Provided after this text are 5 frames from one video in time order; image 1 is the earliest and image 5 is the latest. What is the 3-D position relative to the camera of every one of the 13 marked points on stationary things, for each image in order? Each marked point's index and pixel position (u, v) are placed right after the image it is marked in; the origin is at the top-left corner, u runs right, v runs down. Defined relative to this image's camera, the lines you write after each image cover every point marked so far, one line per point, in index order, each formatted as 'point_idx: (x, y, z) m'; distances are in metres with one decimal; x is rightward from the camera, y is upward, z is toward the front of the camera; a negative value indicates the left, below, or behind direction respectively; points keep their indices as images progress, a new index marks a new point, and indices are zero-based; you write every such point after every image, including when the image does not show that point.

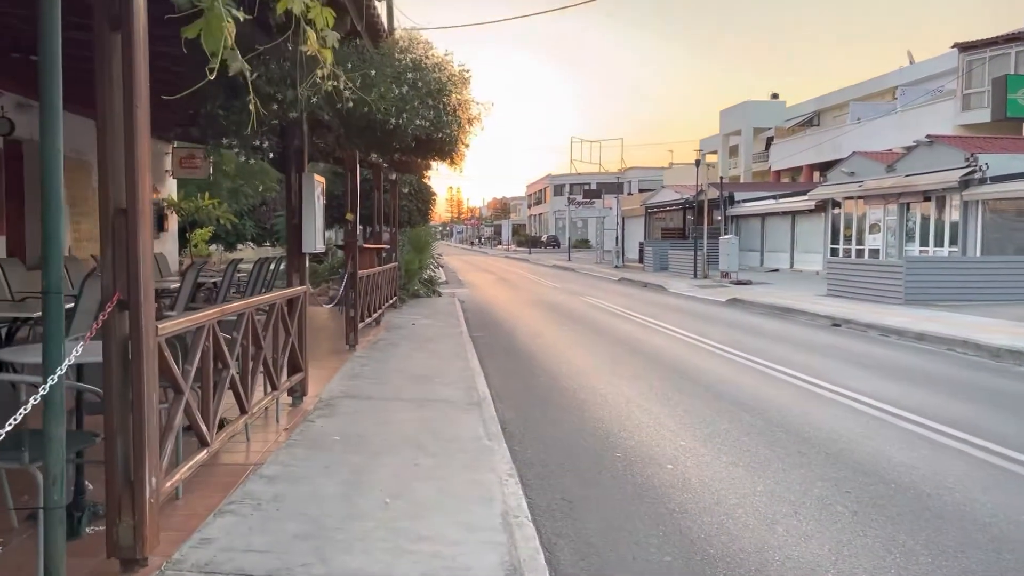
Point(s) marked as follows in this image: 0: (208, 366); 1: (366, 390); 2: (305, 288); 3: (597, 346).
0: (-1.6, -0.4, +4.4) m
1: (-1.3, -0.9, +7.6) m
2: (-1.6, 0.0, +6.5) m
3: (+1.3, -0.9, +12.7) m
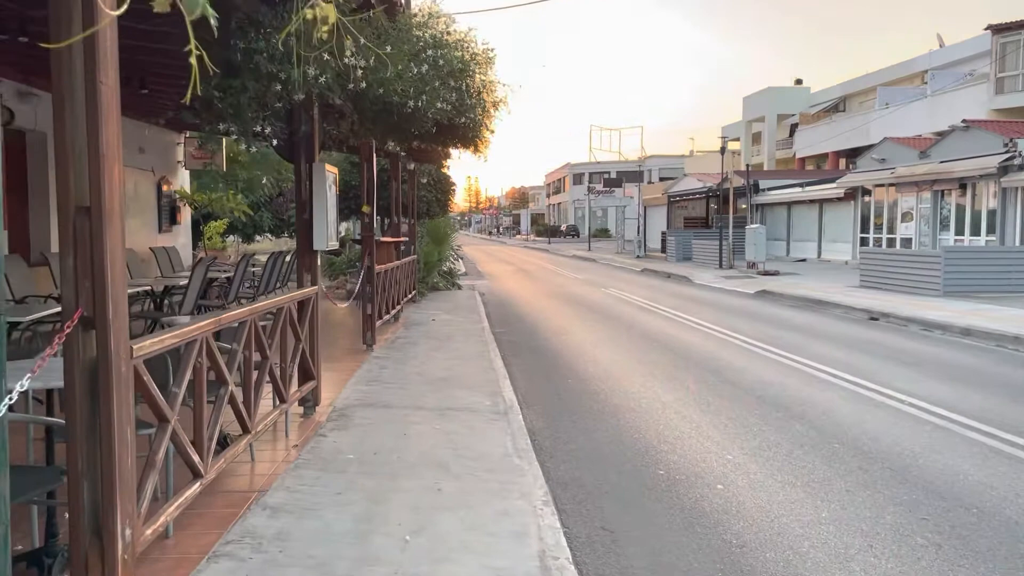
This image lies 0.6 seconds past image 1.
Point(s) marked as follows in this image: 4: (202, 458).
0: (-1.4, -0.4, +3.8) m
1: (-1.1, -0.9, +7.0) m
2: (-1.4, 0.0, +6.0) m
3: (+1.7, -0.8, +12.1) m
4: (-1.4, -0.8, +3.8) m
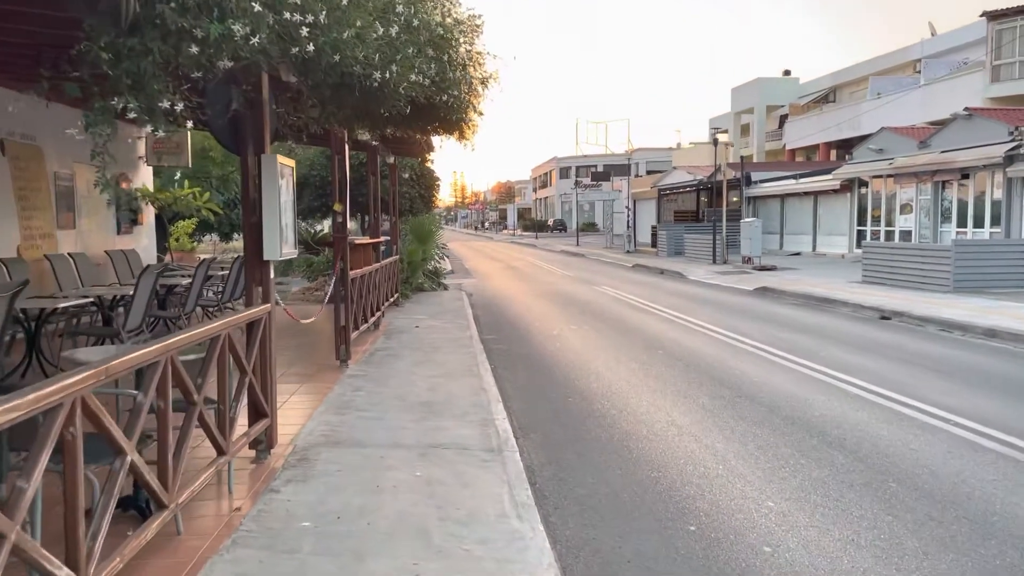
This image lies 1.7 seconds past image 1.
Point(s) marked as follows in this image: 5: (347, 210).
0: (-1.4, -0.6, +2.7) m
1: (-1.1, -1.0, +6.0) m
2: (-1.5, -0.1, +4.9) m
3: (+1.6, -0.9, +11.1) m
4: (-1.4, -0.9, +2.7) m
5: (-1.8, +0.8, +8.9) m
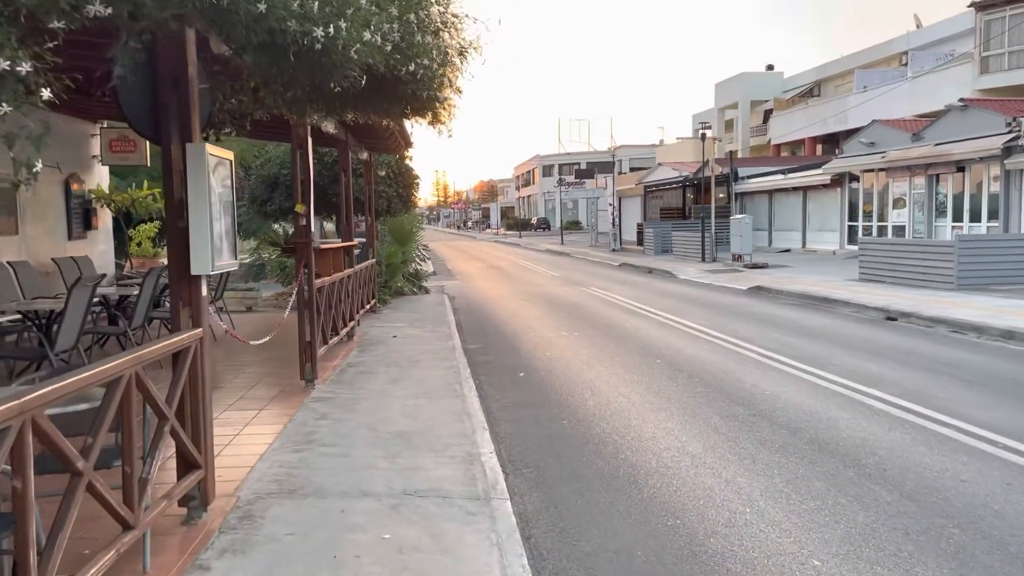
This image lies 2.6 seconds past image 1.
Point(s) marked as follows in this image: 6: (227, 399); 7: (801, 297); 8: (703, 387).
0: (-1.4, -0.7, +1.8) m
1: (-1.2, -1.1, +5.0) m
2: (-1.5, -0.2, +3.9) m
3: (+1.4, -0.9, +10.2) m
4: (-1.4, -1.0, +1.8) m
5: (-1.9, +0.7, +7.9) m
6: (-2.6, -1.0, +7.5) m
7: (+6.4, -0.2, +18.4) m
8: (+2.0, -1.0, +8.7) m
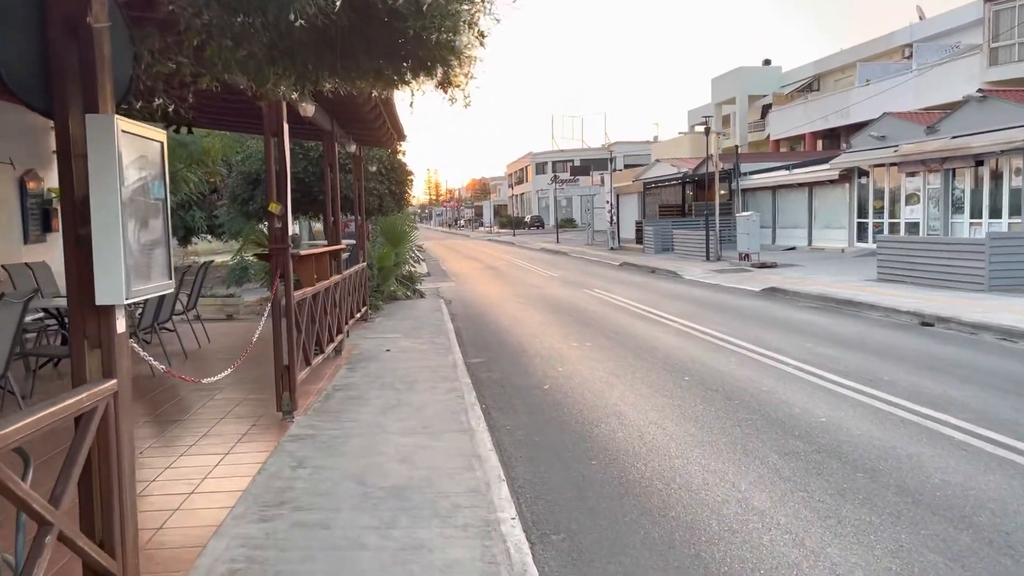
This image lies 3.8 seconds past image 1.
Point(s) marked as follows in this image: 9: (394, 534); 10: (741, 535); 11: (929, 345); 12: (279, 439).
0: (-1.2, -0.8, +0.5) m
1: (-1.0, -1.2, +3.8) m
2: (-1.4, -0.3, +2.7) m
3: (+1.5, -1.0, +9.0) m
4: (-1.2, -1.1, +0.6) m
5: (-1.8, +0.6, +6.7) m
6: (-2.5, -1.1, +6.3) m
7: (+6.4, -0.2, +17.2) m
8: (+2.1, -1.1, +7.5) m
9: (-0.6, -1.2, +4.2) m
10: (+1.3, -1.4, +4.6) m
11: (+5.8, -0.8, +11.5) m
12: (-1.7, -1.1, +6.1) m
